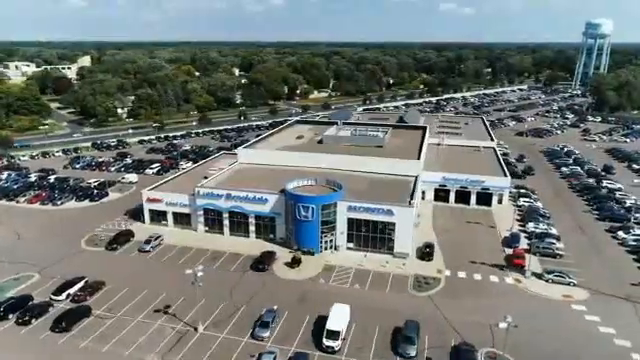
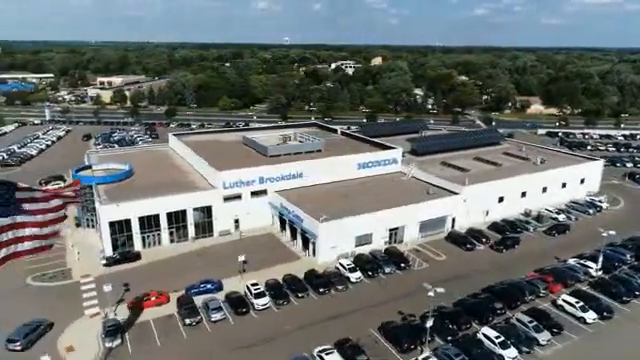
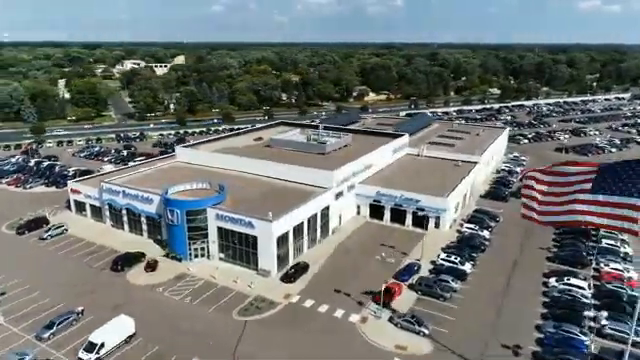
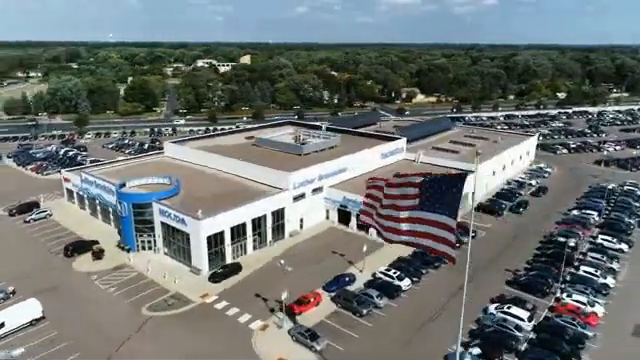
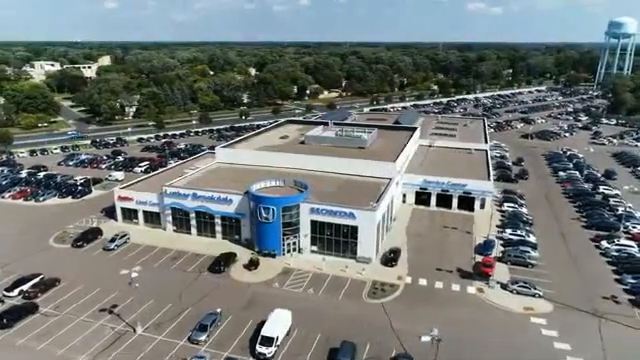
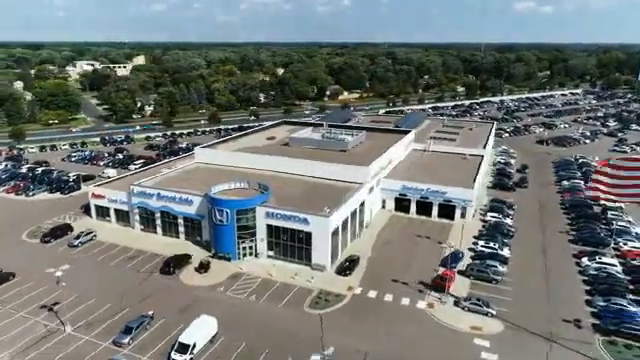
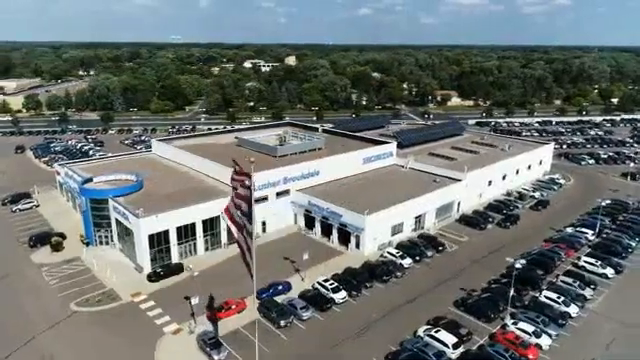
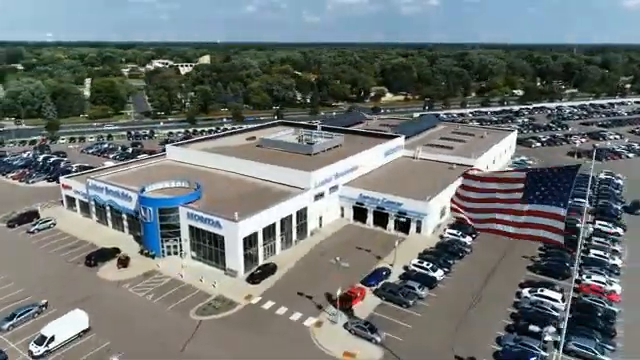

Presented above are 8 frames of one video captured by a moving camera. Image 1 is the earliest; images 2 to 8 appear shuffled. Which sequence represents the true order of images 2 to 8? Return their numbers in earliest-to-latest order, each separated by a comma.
5, 6, 3, 8, 4, 7, 2
